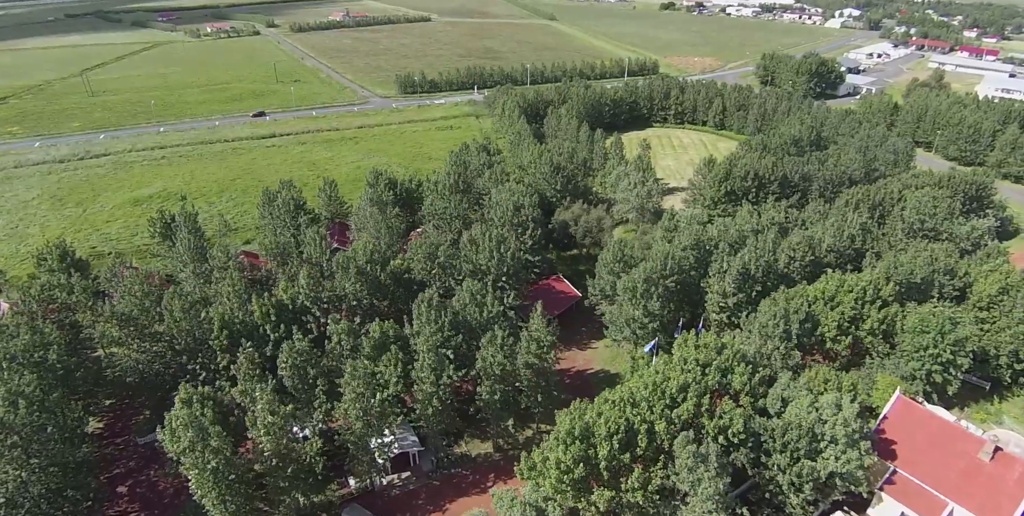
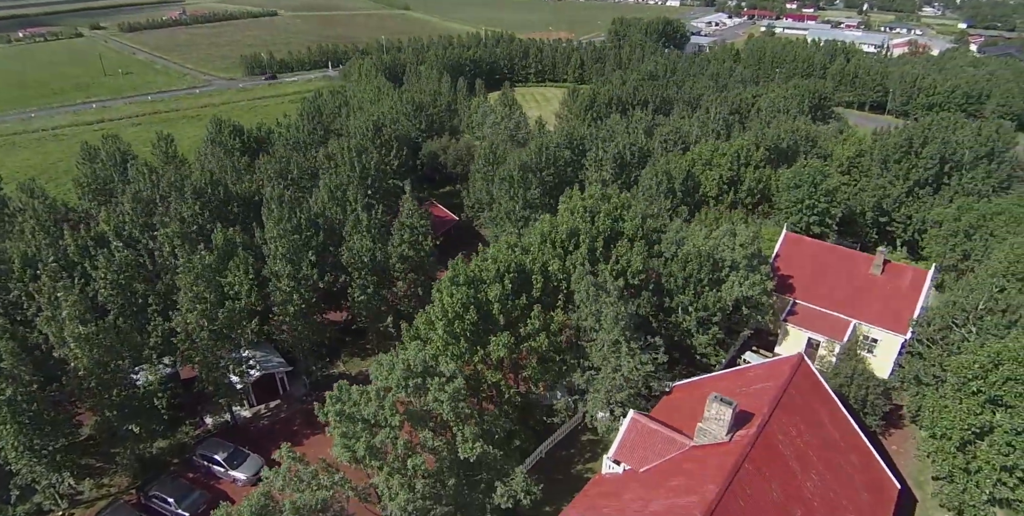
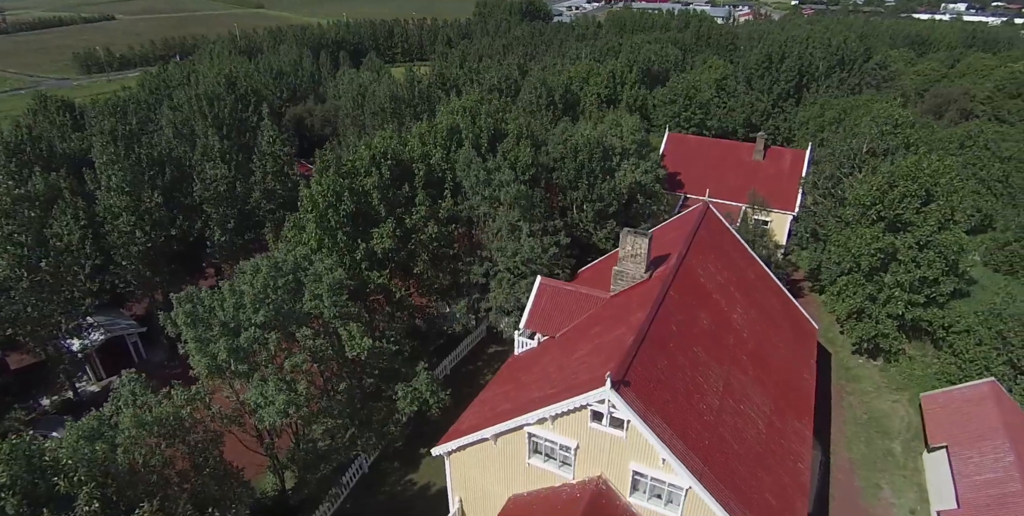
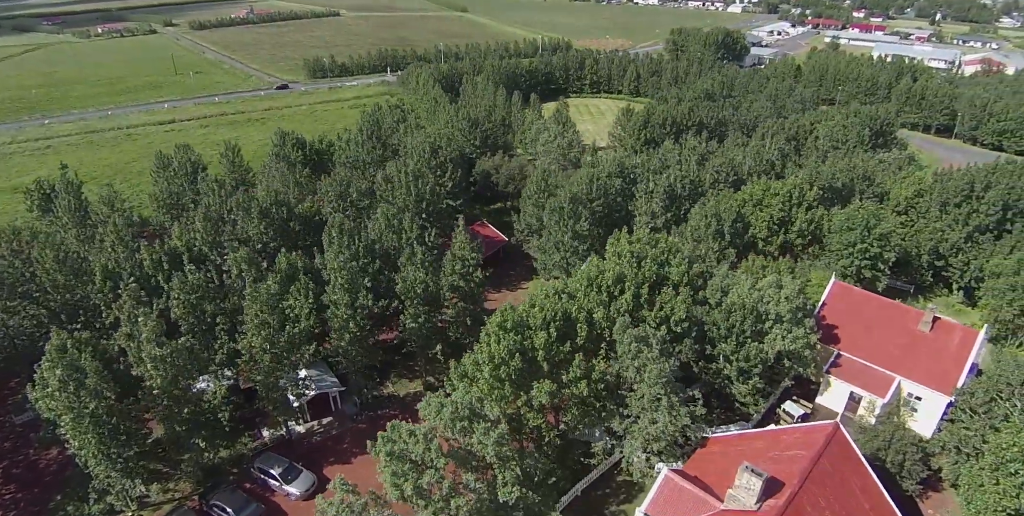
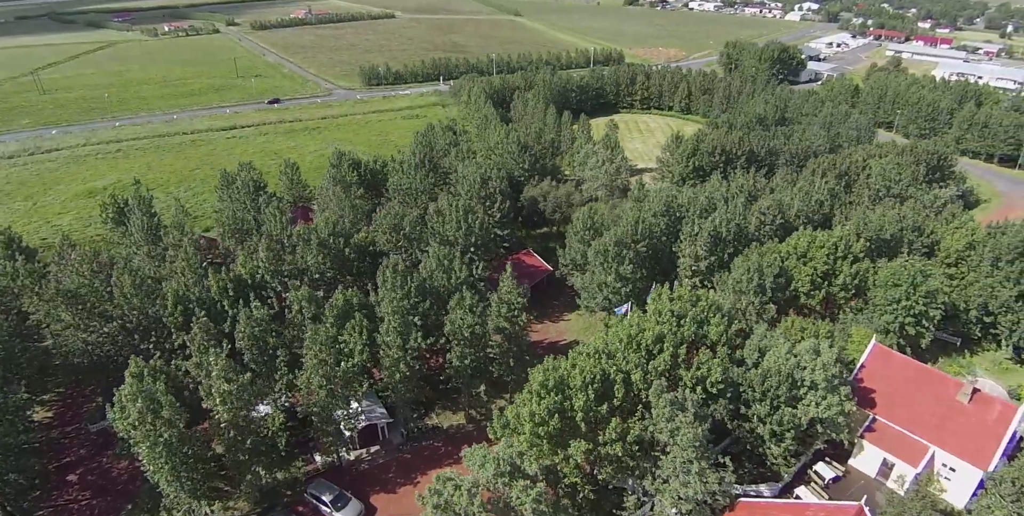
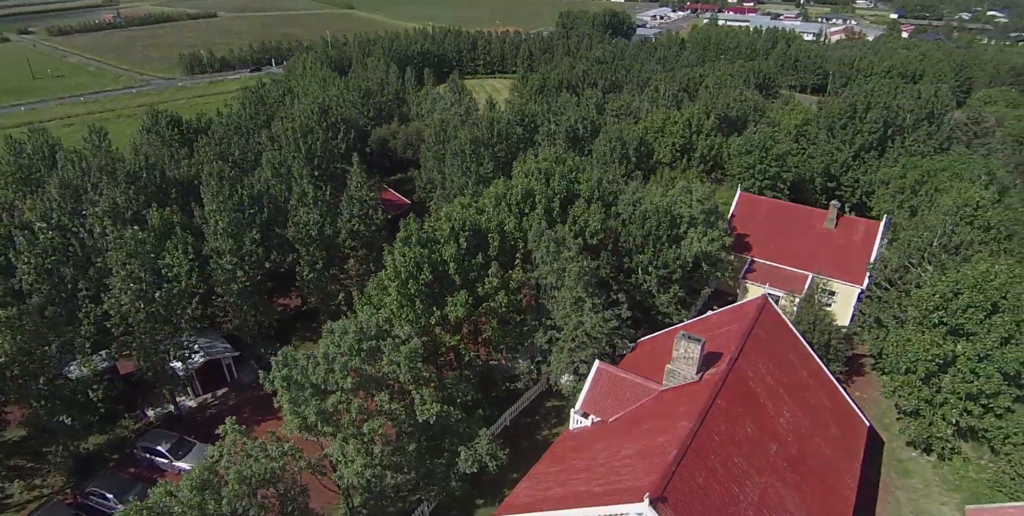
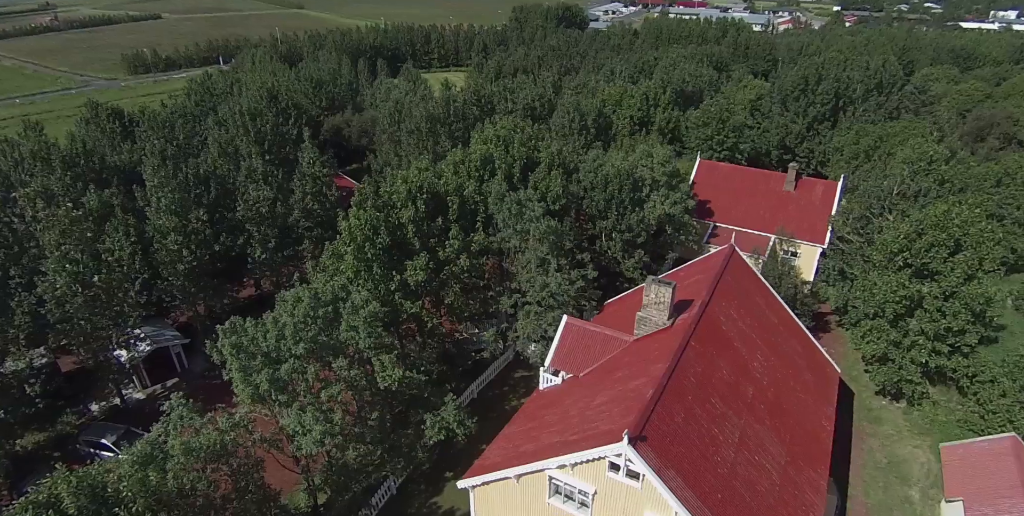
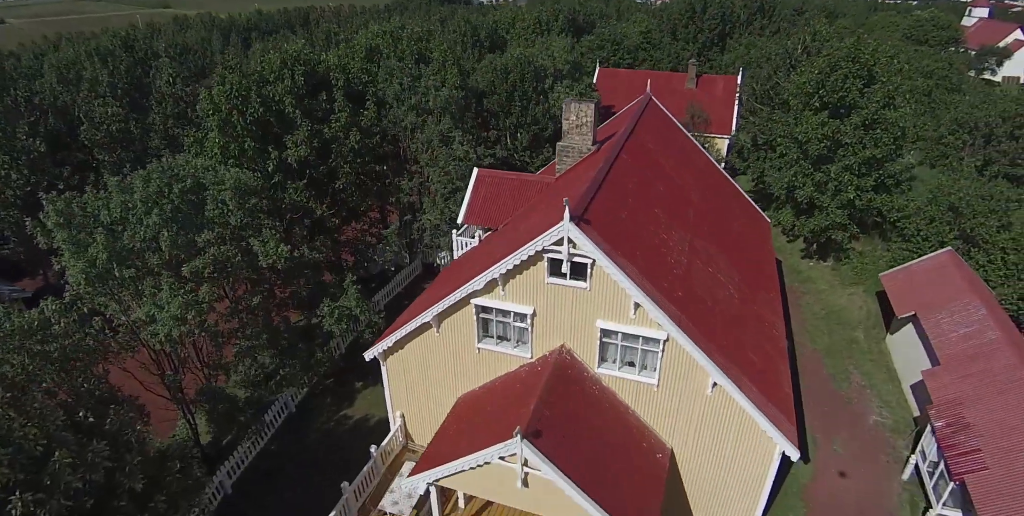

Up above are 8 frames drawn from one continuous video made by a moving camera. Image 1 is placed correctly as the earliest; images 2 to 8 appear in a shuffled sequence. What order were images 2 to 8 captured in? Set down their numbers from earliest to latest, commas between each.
5, 4, 2, 6, 7, 3, 8
